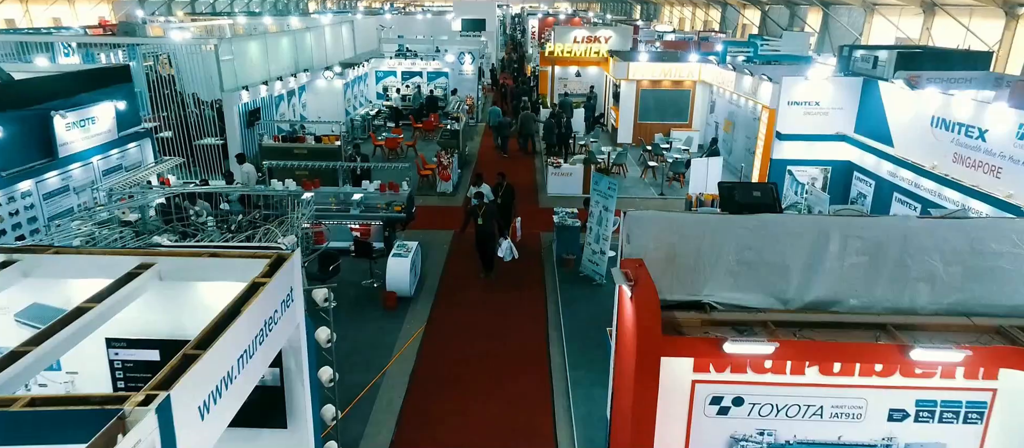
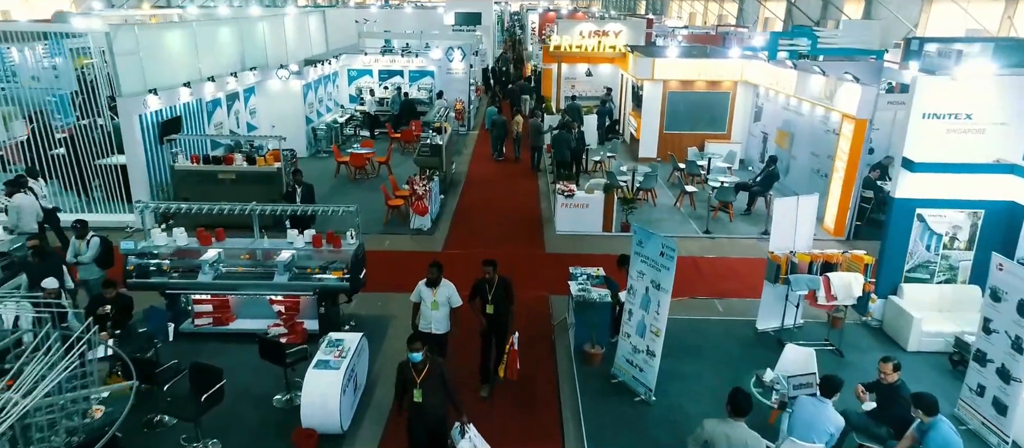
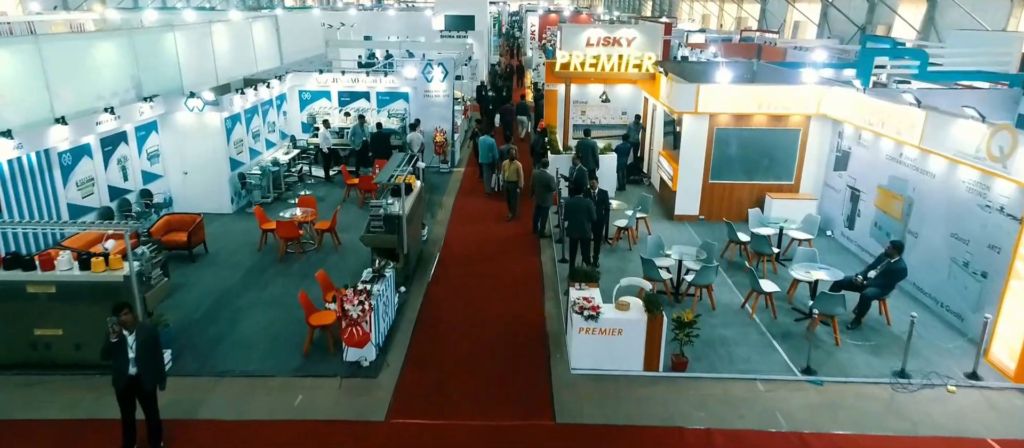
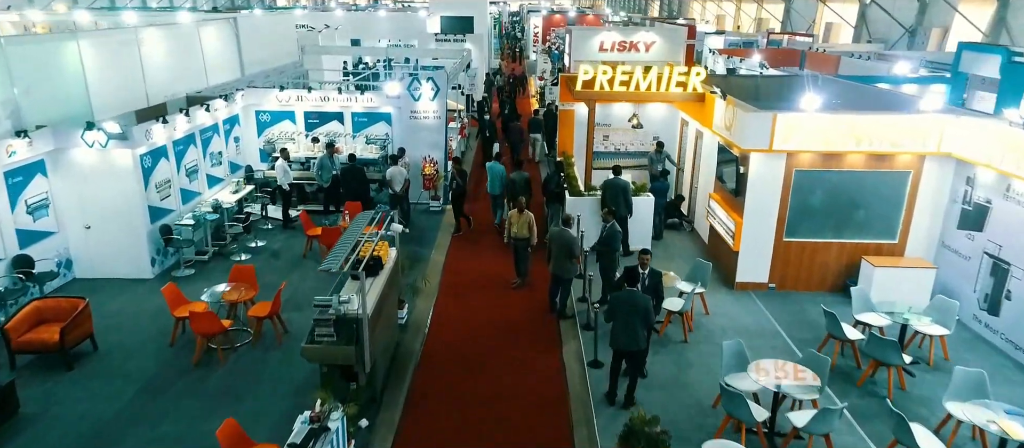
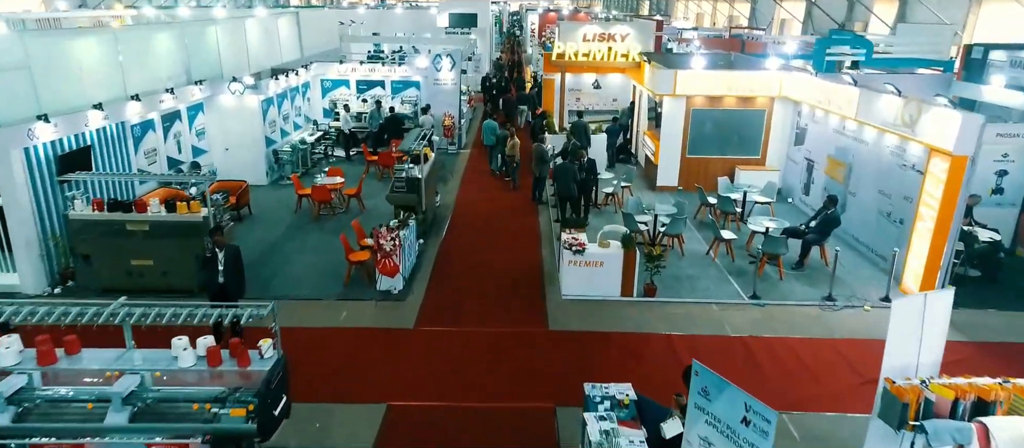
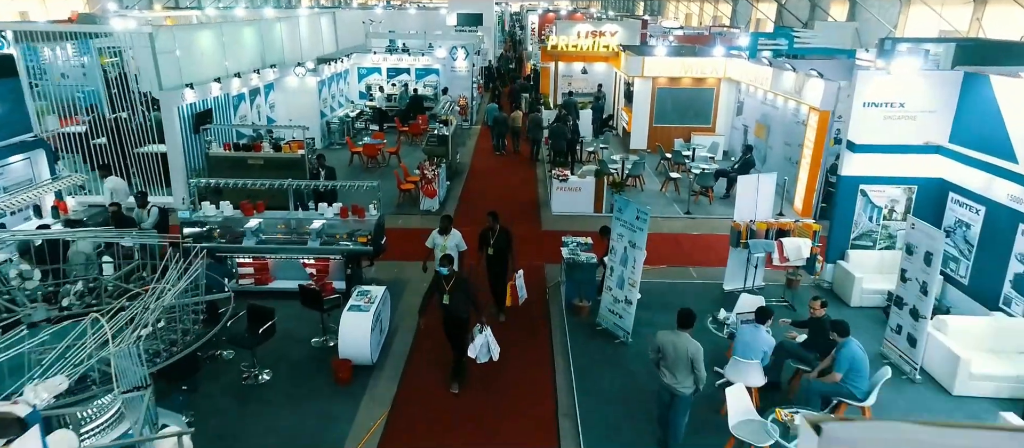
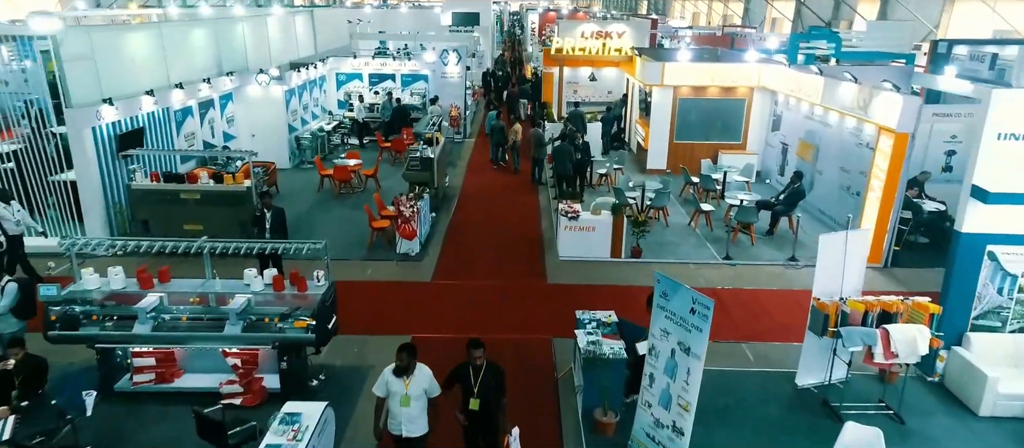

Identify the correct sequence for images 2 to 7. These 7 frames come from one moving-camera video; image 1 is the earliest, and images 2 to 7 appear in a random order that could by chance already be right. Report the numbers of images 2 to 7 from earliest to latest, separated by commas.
6, 2, 7, 5, 3, 4
